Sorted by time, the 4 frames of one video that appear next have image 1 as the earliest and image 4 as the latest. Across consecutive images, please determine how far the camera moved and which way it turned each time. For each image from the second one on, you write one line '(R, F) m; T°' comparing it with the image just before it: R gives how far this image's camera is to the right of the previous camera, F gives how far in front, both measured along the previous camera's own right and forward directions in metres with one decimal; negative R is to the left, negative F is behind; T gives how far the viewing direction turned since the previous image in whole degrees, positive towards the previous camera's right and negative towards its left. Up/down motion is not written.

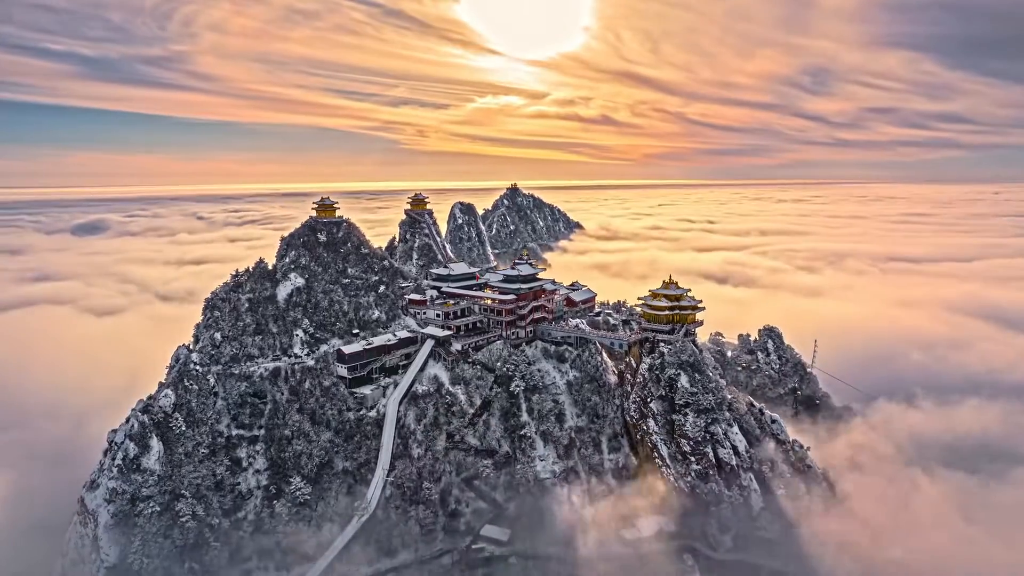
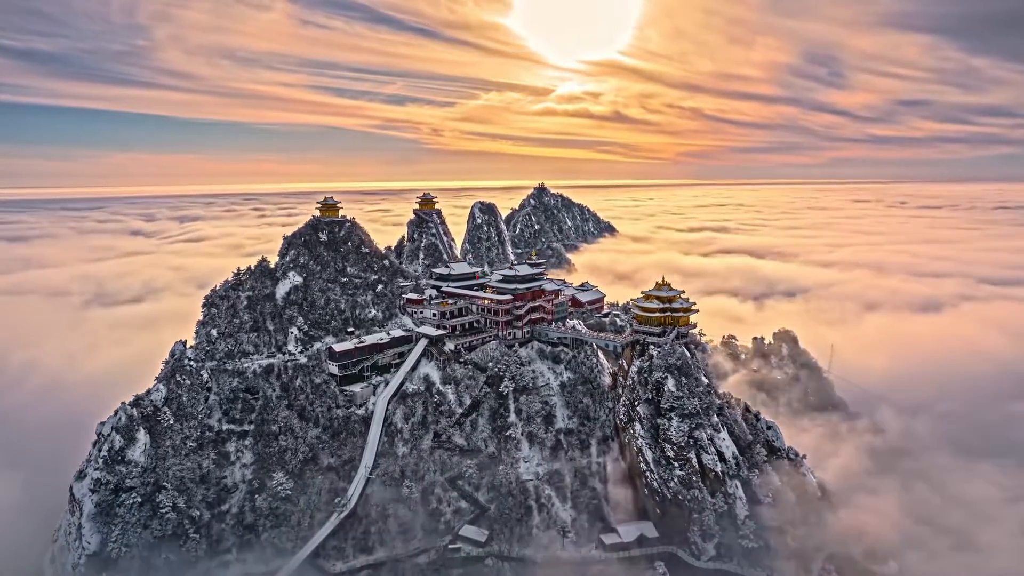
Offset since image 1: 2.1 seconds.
(+3.3, +0.3) m; -3°
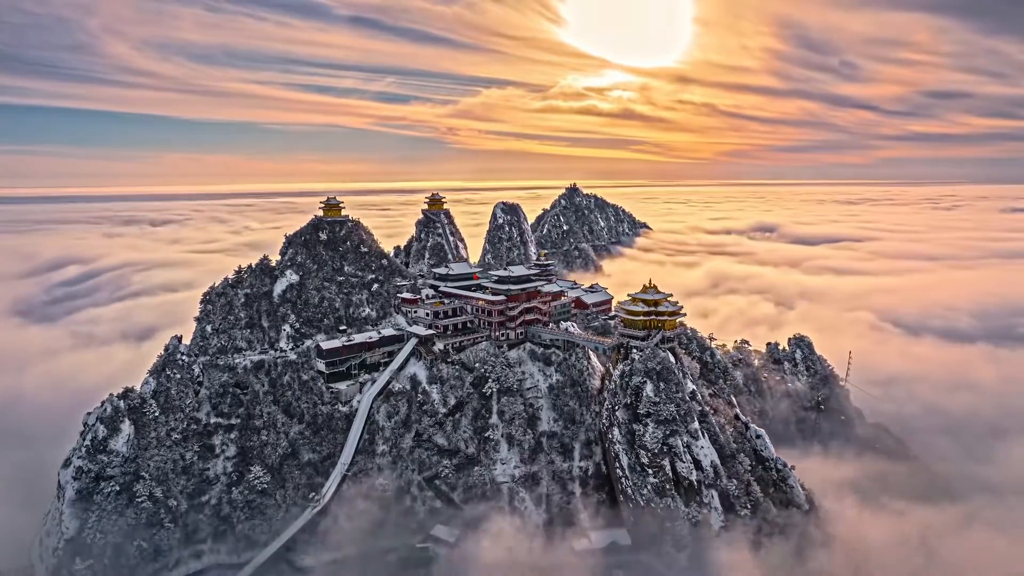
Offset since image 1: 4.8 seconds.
(+4.2, +0.3) m; -4°
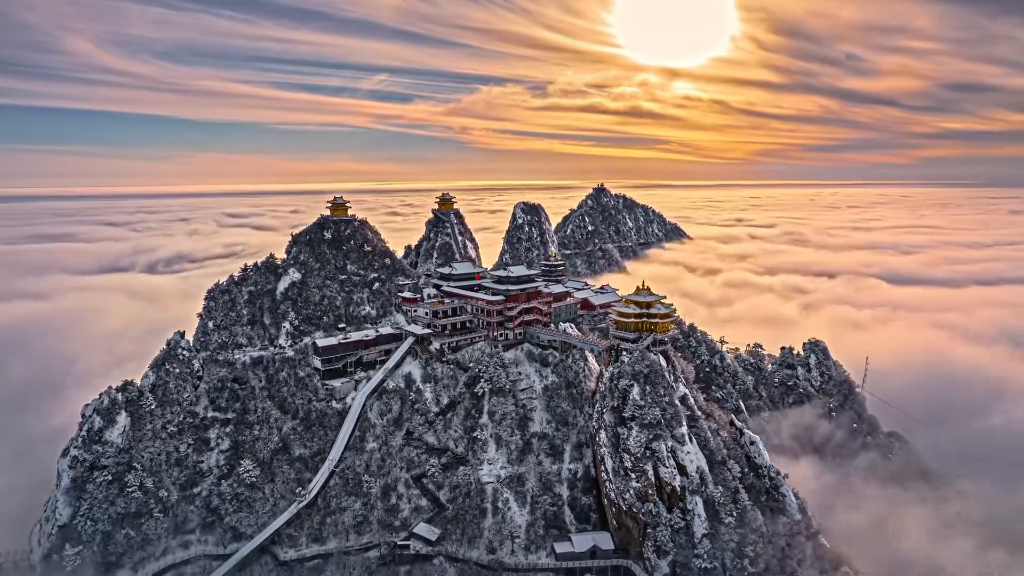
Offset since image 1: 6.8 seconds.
(+3.0, +0.2) m; -3°
